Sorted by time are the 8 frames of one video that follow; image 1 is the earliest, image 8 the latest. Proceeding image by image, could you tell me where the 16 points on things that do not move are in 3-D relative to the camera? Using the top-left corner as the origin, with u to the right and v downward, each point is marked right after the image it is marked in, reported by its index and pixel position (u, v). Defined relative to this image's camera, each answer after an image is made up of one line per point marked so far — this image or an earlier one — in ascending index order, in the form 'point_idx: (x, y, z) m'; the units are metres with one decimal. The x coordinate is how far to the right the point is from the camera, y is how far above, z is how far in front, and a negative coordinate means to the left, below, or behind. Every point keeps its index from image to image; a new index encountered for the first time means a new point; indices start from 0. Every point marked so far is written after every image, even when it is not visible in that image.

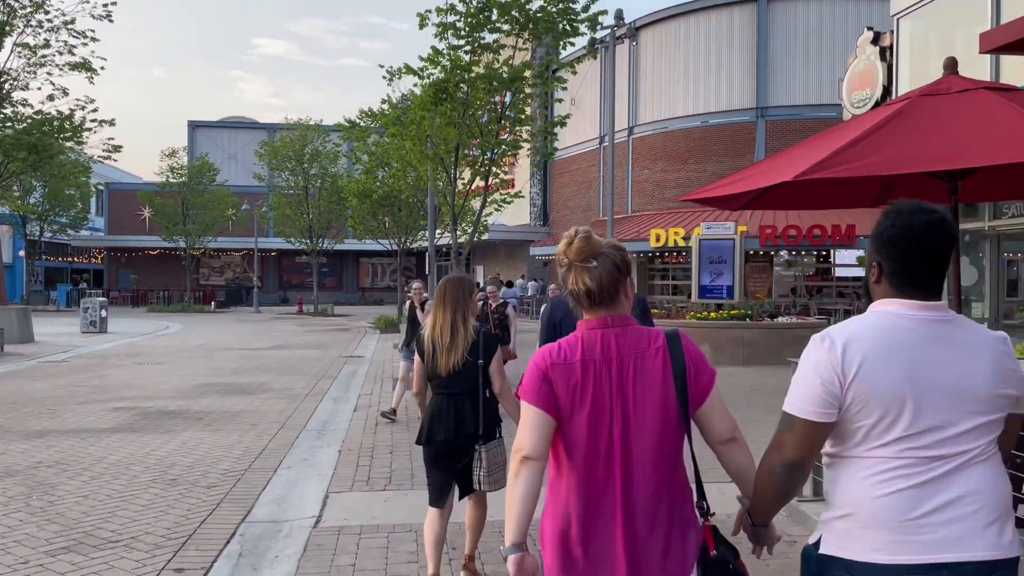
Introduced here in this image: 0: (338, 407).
0: (-2.2, -1.5, +10.8) m
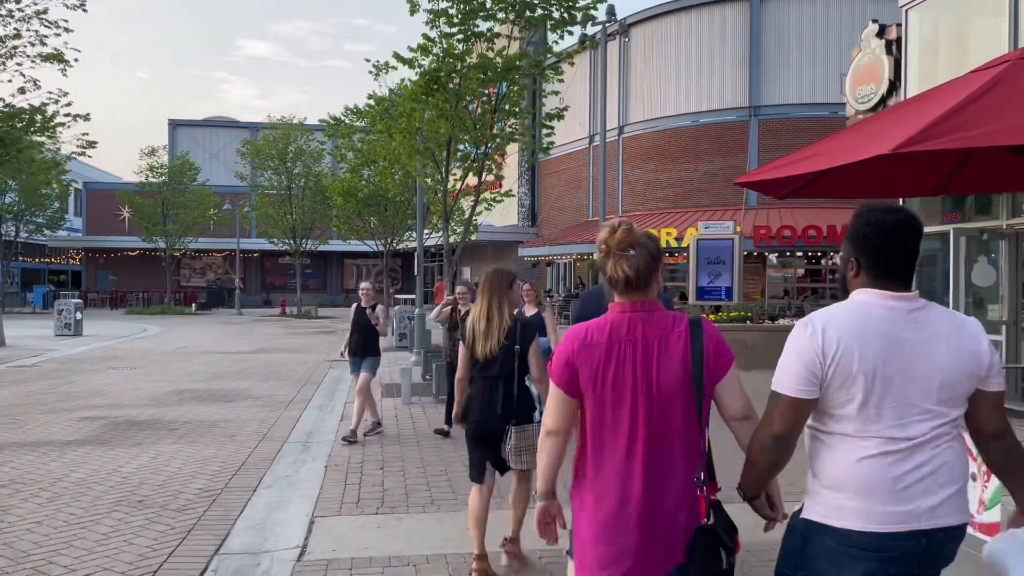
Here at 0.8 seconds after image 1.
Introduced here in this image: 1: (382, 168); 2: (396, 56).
0: (-2.2, -1.5, +10.1) m
1: (-3.0, +2.8, +19.8) m
2: (-1.6, +3.2, +11.6) m
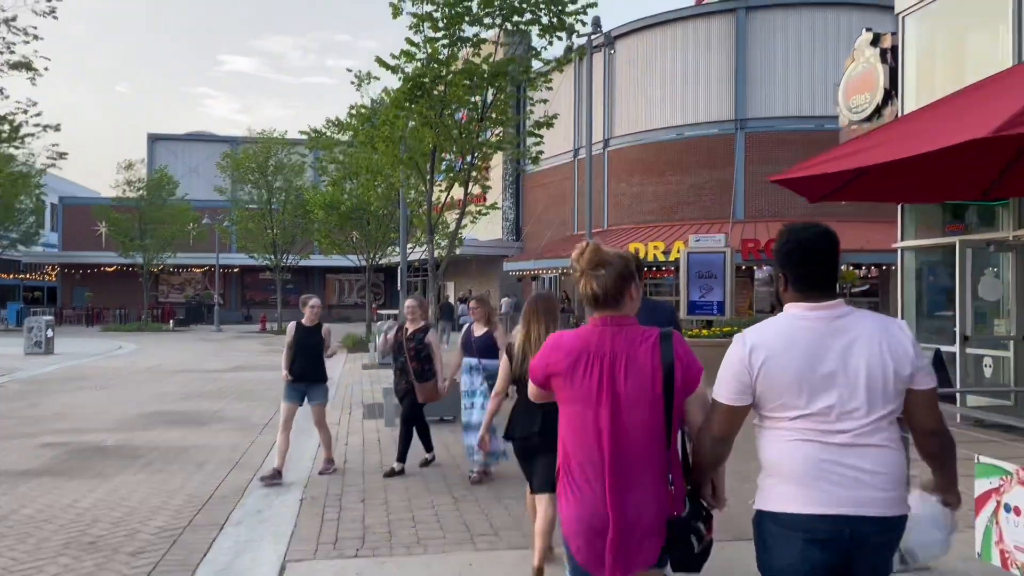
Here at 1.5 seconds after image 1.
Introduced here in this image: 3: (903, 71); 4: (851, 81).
0: (-2.4, -1.7, +9.5) m
1: (-3.3, +2.4, +19.2) m
2: (-1.7, +3.0, +11.1) m
3: (+6.2, +3.4, +13.4) m
4: (+6.0, +3.6, +14.9) m
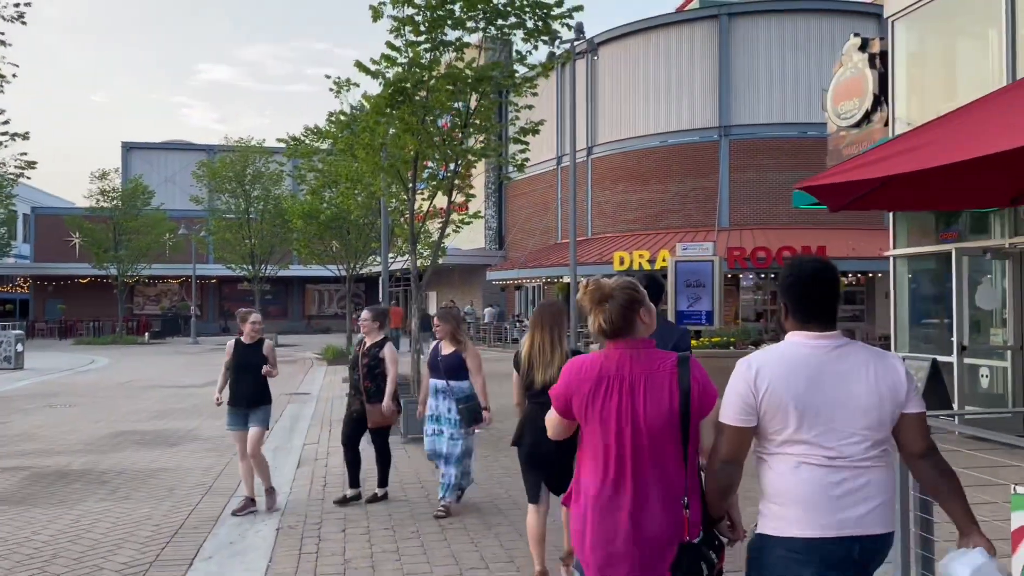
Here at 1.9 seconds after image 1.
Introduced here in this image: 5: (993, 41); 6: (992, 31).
0: (-2.5, -1.8, +9.1) m
1: (-3.7, +2.2, +18.8) m
2: (-1.9, +2.8, +10.8) m
3: (+6.0, +3.3, +13.2) m
4: (+5.7, +3.5, +14.7) m
5: (+6.4, +3.3, +11.3) m
6: (+6.4, +3.4, +11.3) m
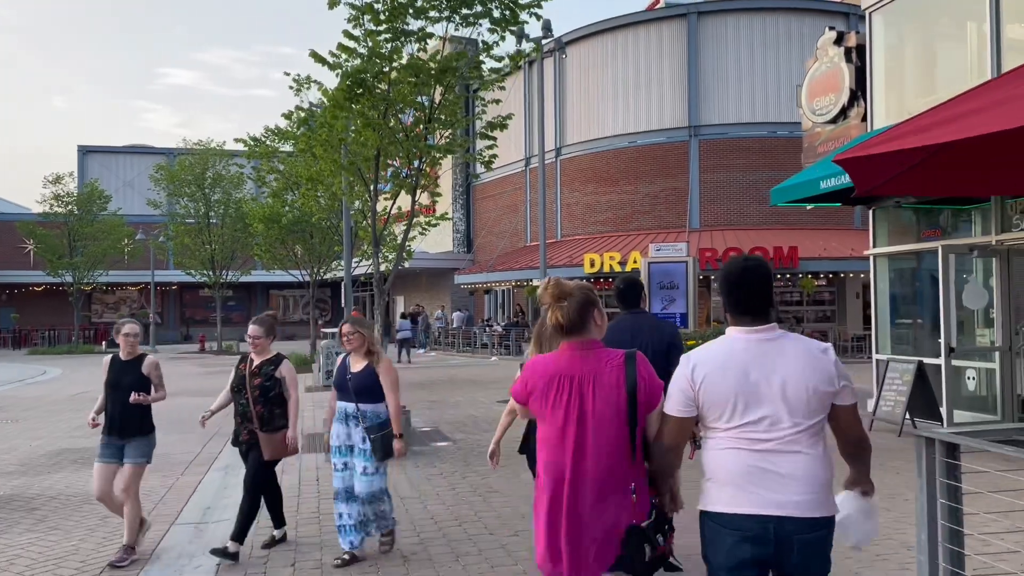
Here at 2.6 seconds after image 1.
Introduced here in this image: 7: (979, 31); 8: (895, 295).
0: (-2.8, -1.9, +8.4) m
1: (-4.4, +2.1, +18.1) m
2: (-2.3, +2.8, +10.1) m
3: (+5.5, +3.3, +12.9) m
4: (+5.1, +3.5, +14.4) m
5: (+6.0, +3.3, +11.0) m
6: (+6.0, +3.4, +10.9) m
7: (+6.0, +3.3, +10.9) m
8: (+5.3, -0.1, +11.8) m
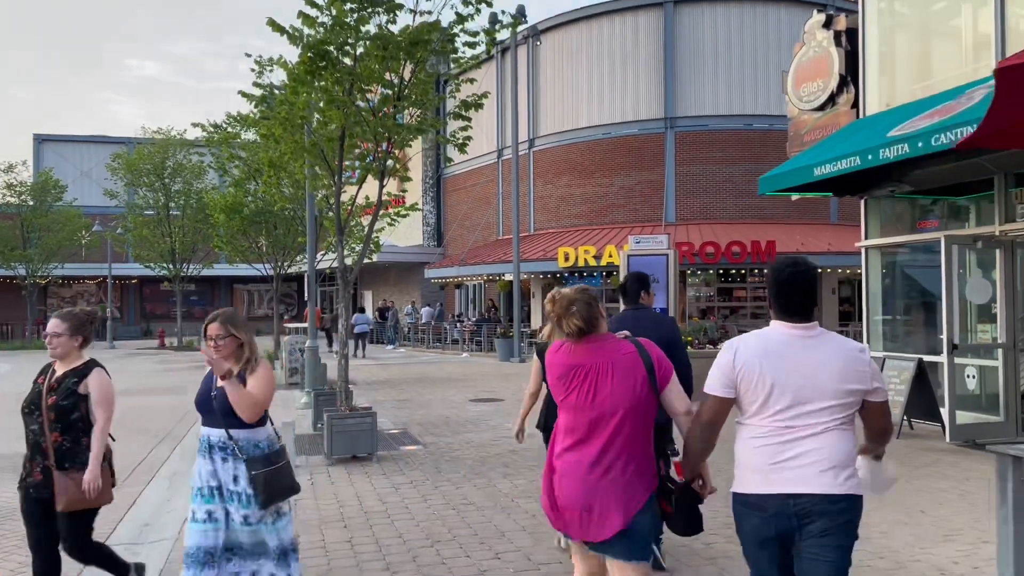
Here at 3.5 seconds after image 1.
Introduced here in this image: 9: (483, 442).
0: (-3.0, -1.8, +7.6) m
1: (-4.9, +2.2, +17.2) m
2: (-2.6, +2.9, +9.3) m
3: (+5.1, +3.4, +12.3) m
4: (+4.7, +3.6, +13.8) m
5: (+5.7, +3.3, +10.4) m
6: (+5.7, +3.5, +10.4) m
7: (+5.7, +3.4, +10.3) m
8: (+5.0, 0.0, +11.2) m
9: (-0.3, -1.7, +9.4) m
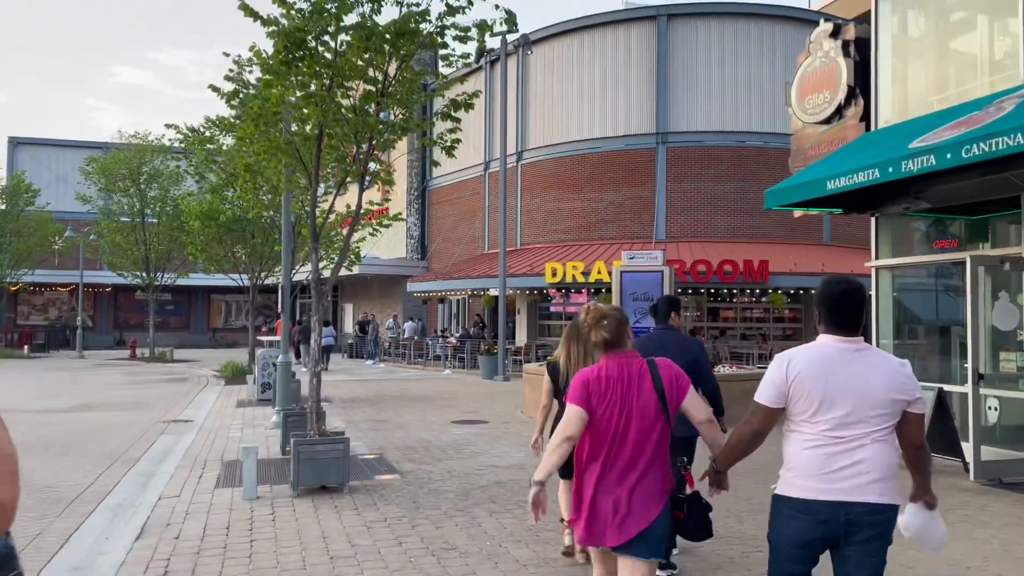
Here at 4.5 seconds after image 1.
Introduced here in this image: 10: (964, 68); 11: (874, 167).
0: (-3.1, -1.9, +6.7) m
1: (-5.2, +2.0, +16.4) m
2: (-2.7, +2.8, +8.5) m
3: (+5.0, +3.1, +11.7) m
4: (+4.6, +3.2, +13.2) m
5: (+5.6, +3.1, +9.8) m
6: (+5.6, +3.2, +9.8) m
7: (+5.6, +3.1, +9.7) m
8: (+4.8, -0.3, +10.6) m
9: (-0.5, -1.9, +8.6) m
10: (+5.5, +2.7, +10.3) m
11: (+3.7, +1.2, +8.7) m
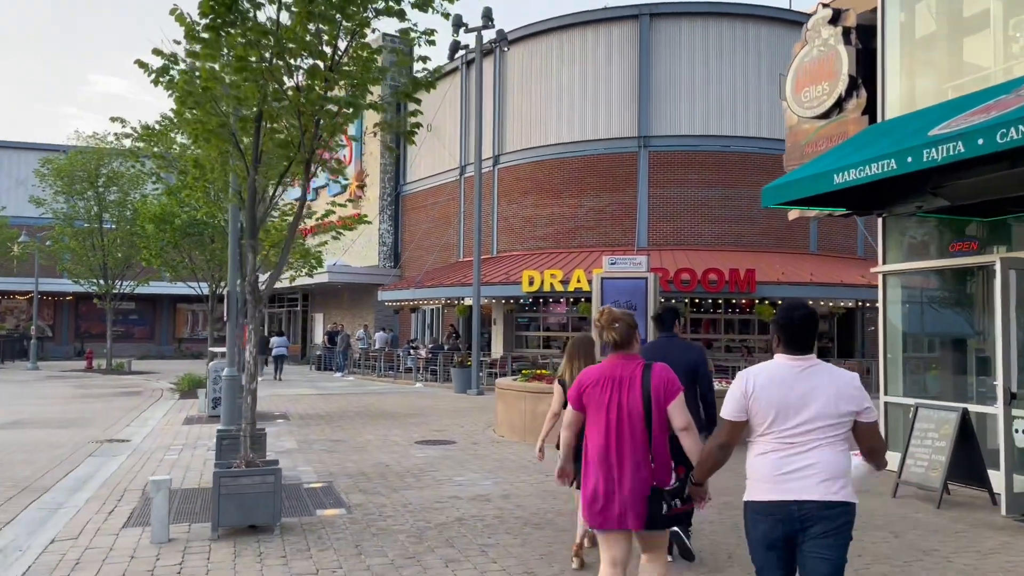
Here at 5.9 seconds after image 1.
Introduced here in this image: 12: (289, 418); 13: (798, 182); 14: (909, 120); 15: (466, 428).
0: (-3.4, -1.9, +5.5) m
1: (-5.6, +1.9, +15.2) m
2: (-2.9, +2.7, +7.4) m
3: (+4.6, +3.0, +10.8) m
4: (+4.2, +3.1, +12.2) m
5: (+5.3, +3.0, +8.9) m
6: (+5.3, +3.1, +8.9) m
7: (+5.3, +3.0, +8.8) m
8: (+4.5, -0.4, +9.5) m
9: (-0.8, -1.9, +7.4) m
10: (+5.1, +2.6, +9.3) m
11: (+3.4, +1.2, +7.7) m
12: (-3.8, -2.2, +14.6) m
13: (+3.0, +1.1, +8.8) m
14: (+4.1, +1.7, +8.7) m
15: (-0.7, -2.2, +13.3) m
